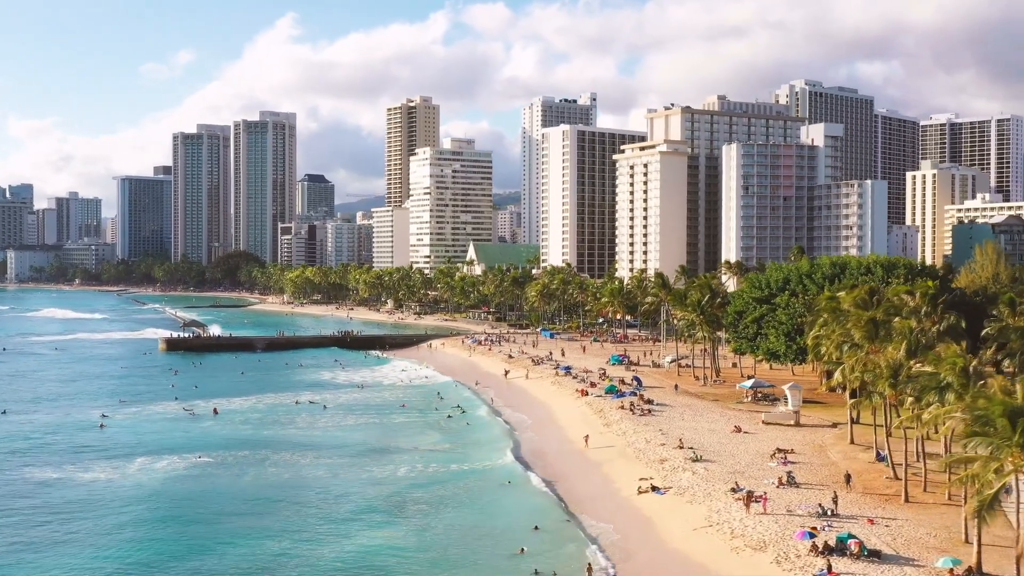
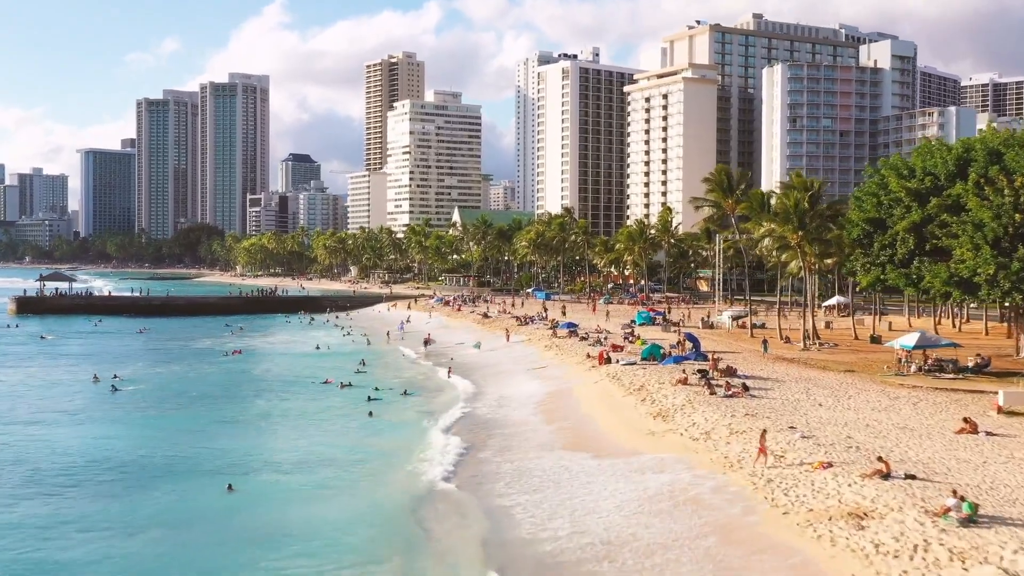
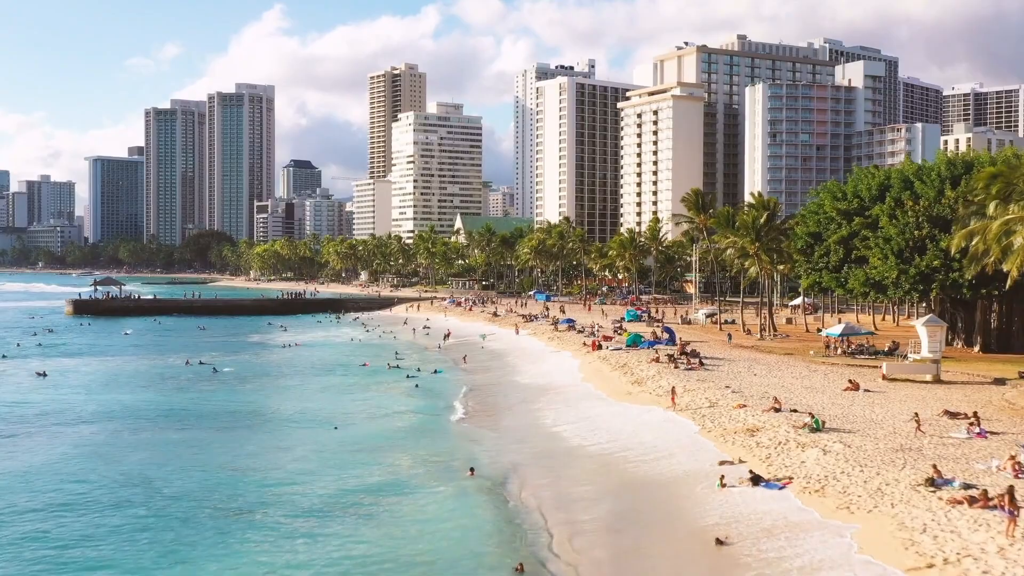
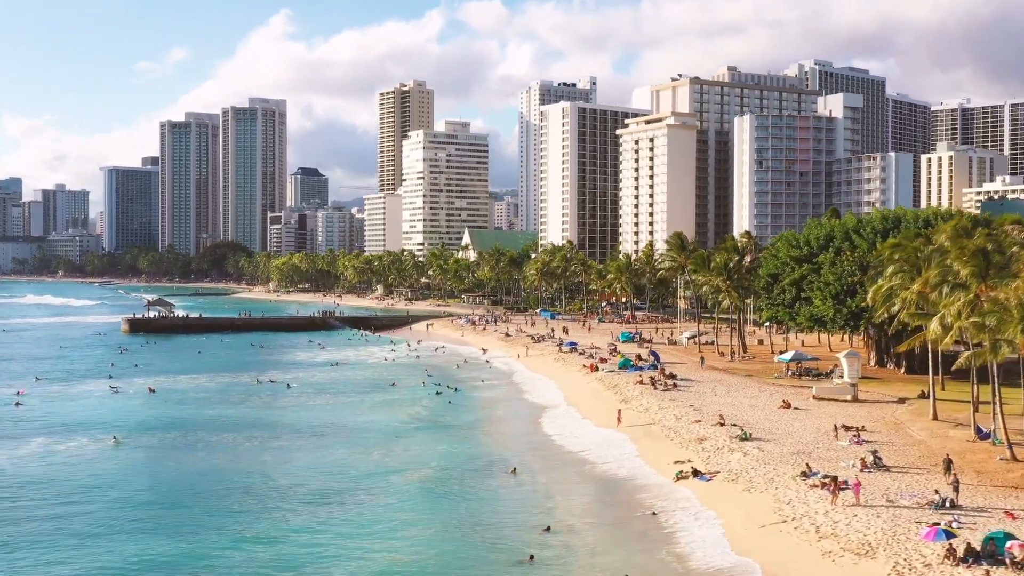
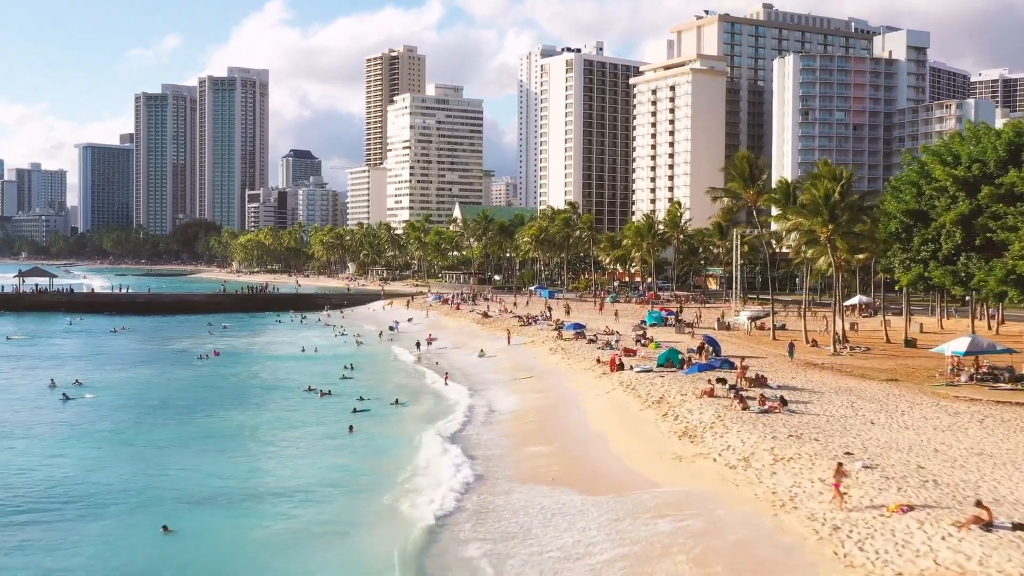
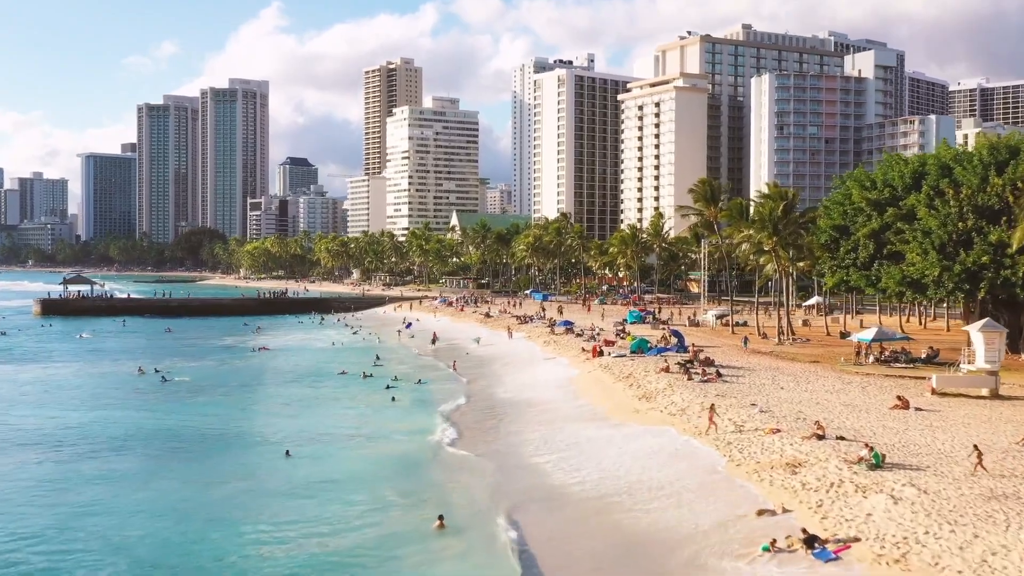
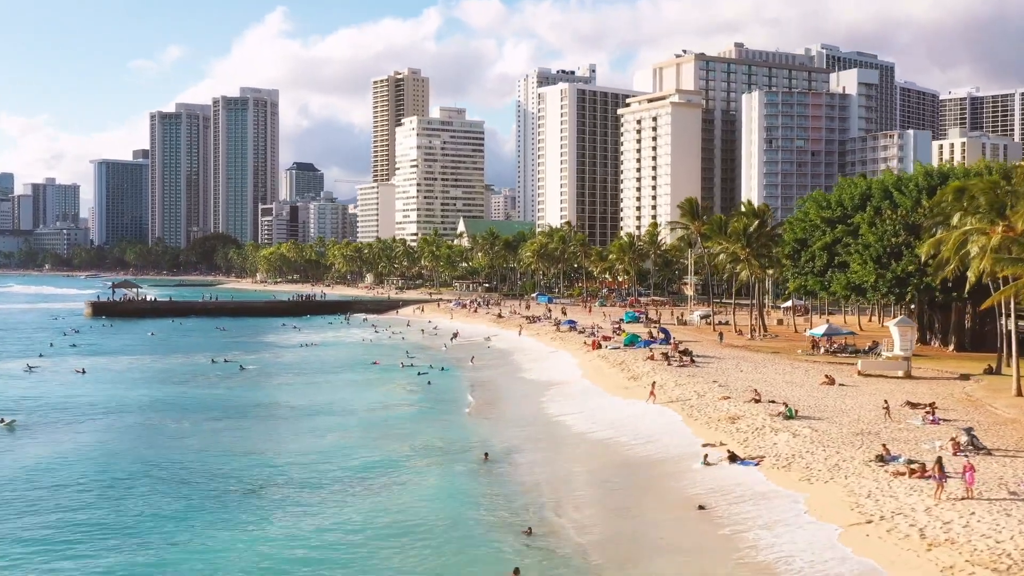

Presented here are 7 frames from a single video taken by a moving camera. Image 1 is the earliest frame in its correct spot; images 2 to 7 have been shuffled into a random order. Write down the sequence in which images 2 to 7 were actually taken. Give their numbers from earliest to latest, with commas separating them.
4, 7, 3, 6, 2, 5
